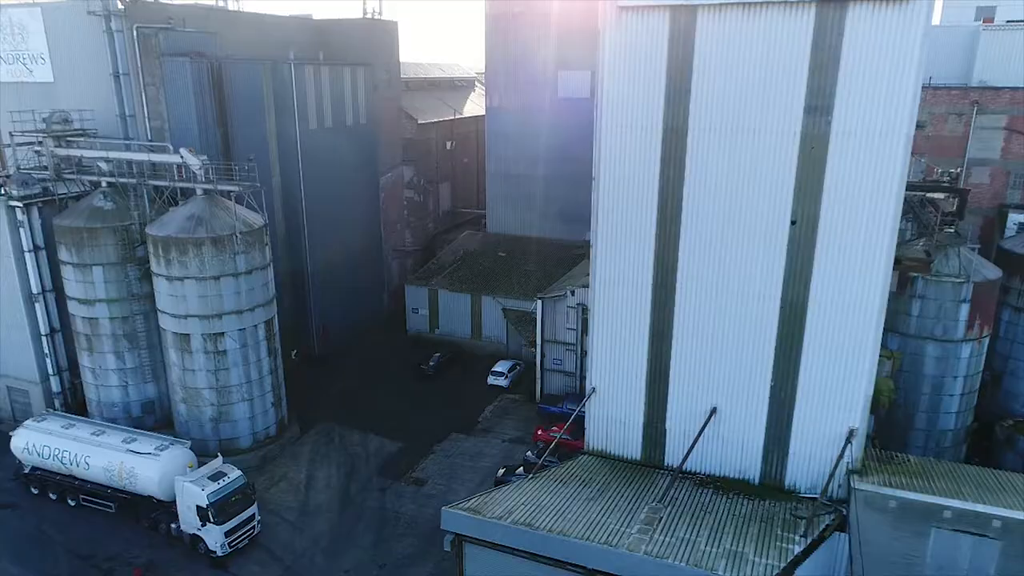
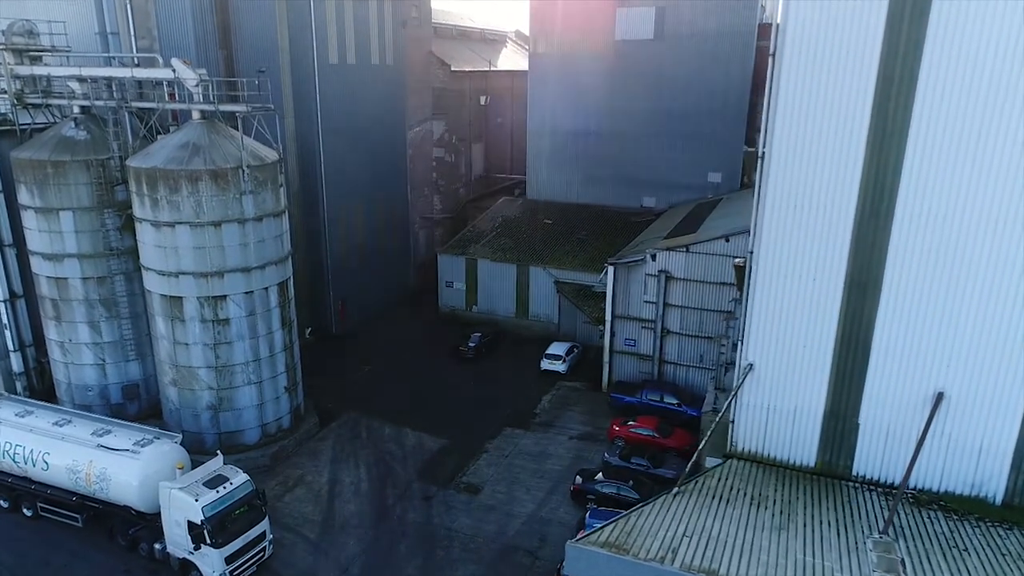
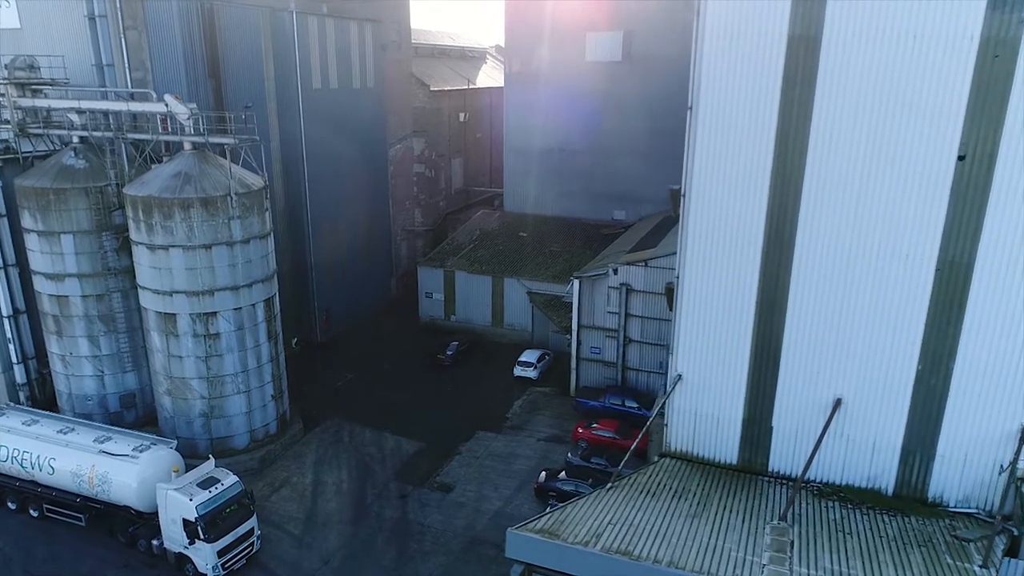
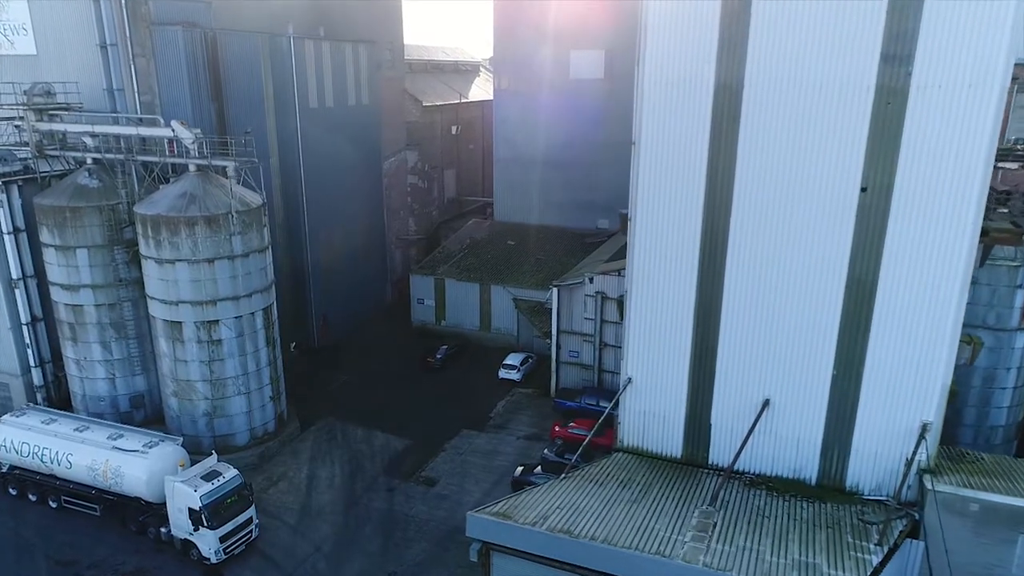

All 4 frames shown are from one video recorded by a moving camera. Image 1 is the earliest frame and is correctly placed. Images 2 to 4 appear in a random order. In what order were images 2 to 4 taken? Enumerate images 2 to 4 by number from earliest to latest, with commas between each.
4, 3, 2
